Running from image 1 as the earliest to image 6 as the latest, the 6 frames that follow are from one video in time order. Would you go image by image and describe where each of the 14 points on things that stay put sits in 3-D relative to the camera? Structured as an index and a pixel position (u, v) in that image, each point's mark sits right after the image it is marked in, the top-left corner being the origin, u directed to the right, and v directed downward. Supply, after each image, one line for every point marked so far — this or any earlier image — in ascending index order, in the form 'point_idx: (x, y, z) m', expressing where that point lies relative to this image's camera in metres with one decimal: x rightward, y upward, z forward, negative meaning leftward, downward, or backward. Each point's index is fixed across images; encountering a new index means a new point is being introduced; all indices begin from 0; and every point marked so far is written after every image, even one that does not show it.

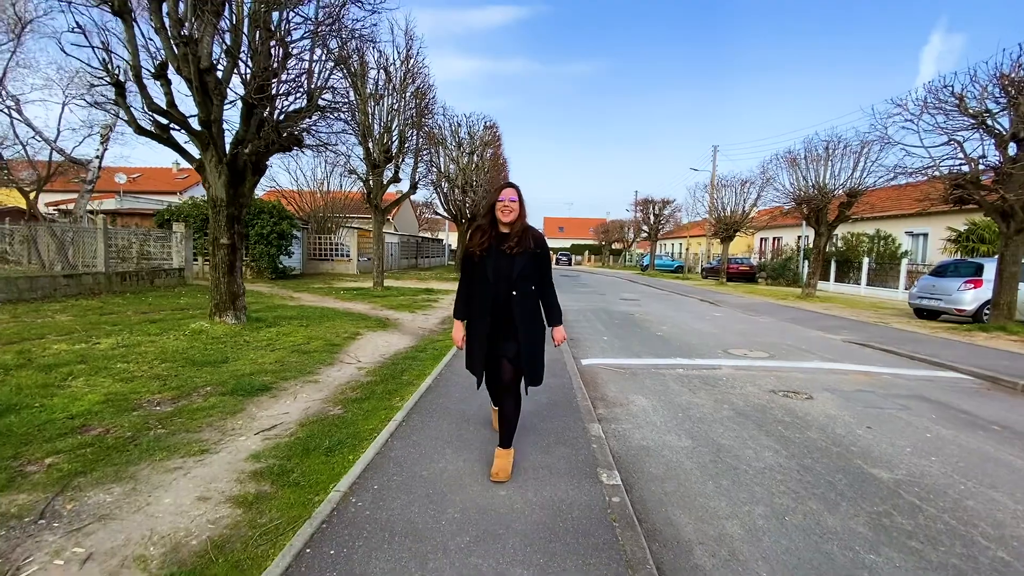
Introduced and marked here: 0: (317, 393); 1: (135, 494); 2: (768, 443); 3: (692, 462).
0: (-2.1, -1.2, +5.3) m
1: (-2.4, -1.3, +3.2) m
2: (+2.5, -1.5, +4.7) m
3: (+1.6, -1.5, +4.2) m
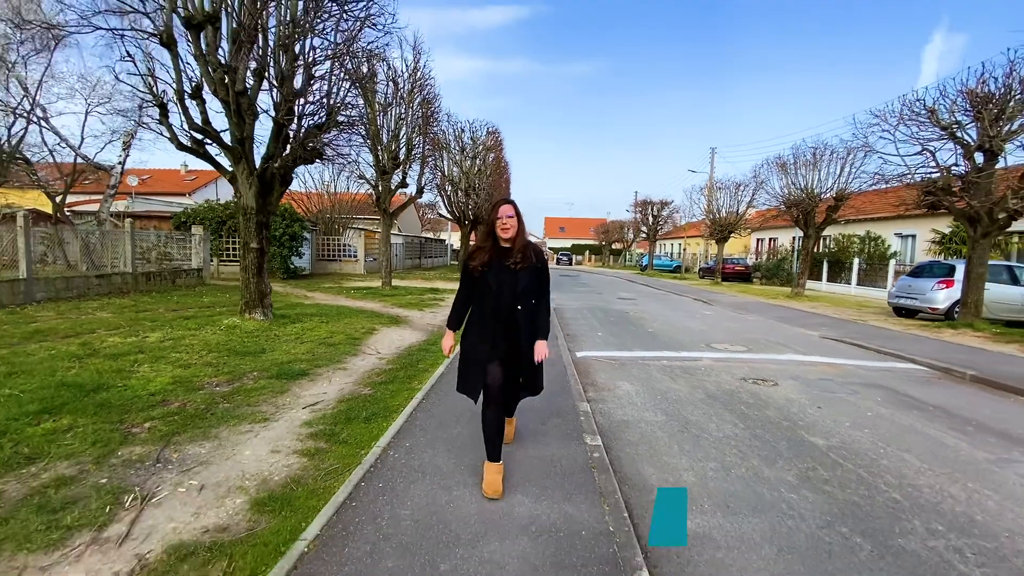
0: (-2.1, -1.2, +6.2) m
1: (-2.4, -1.3, +4.0) m
2: (+2.5, -1.5, +5.5) m
3: (+1.6, -1.5, +5.0) m
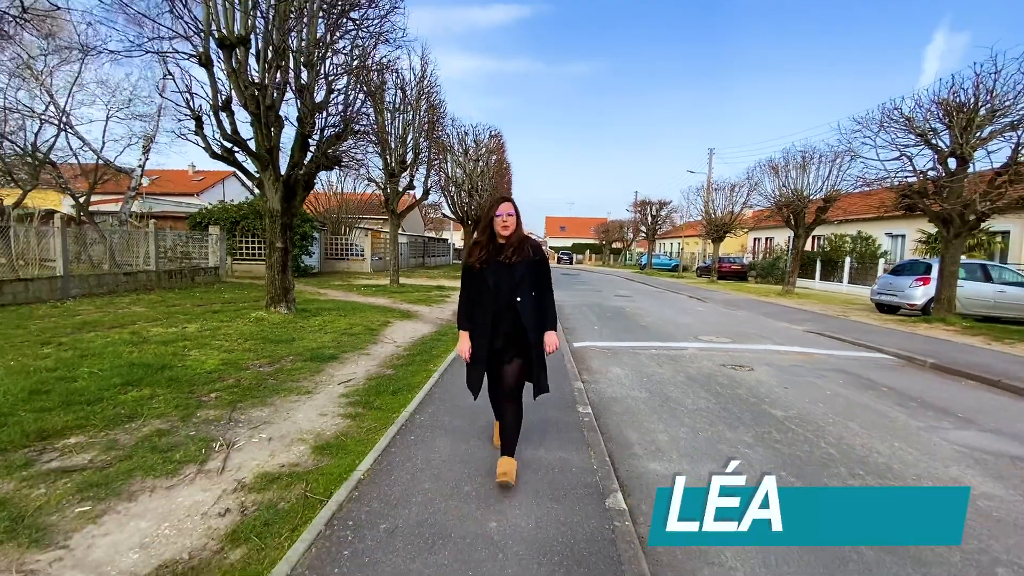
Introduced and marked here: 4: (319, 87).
0: (-2.1, -1.1, +7.1) m
1: (-2.4, -1.3, +4.9) m
2: (+2.6, -1.4, +6.4) m
3: (+1.6, -1.4, +5.9) m
4: (-4.3, +4.5, +10.8) m
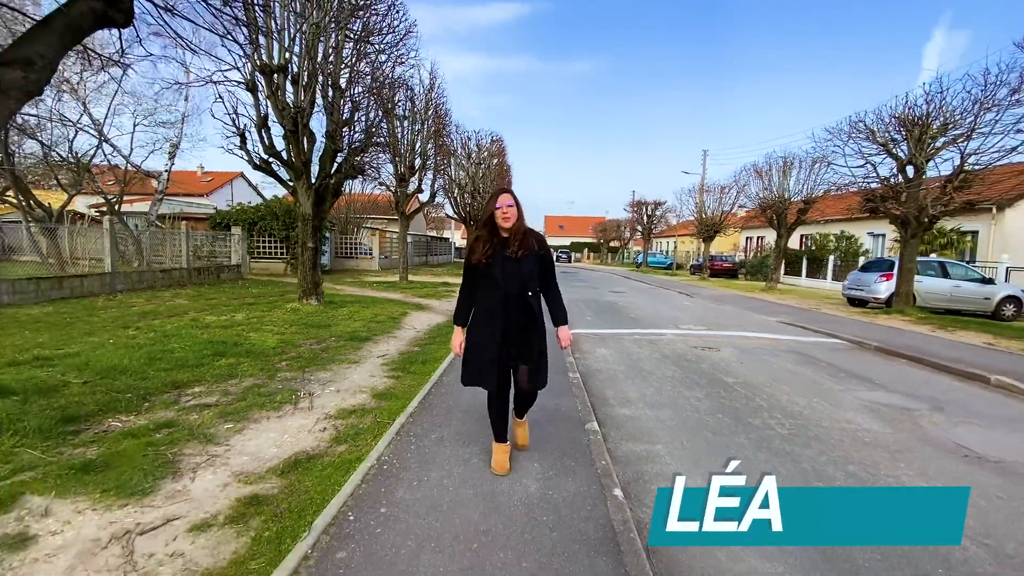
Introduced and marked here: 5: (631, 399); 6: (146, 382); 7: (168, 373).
0: (-2.0, -1.0, +8.5) m
1: (-2.3, -1.1, +6.4) m
2: (+2.7, -1.3, +7.9) m
3: (+1.7, -1.3, +7.4) m
4: (-4.3, +4.6, +12.2) m
5: (+1.5, -1.4, +6.2) m
6: (-4.1, -1.1, +5.5) m
7: (-4.1, -1.0, +5.8) m
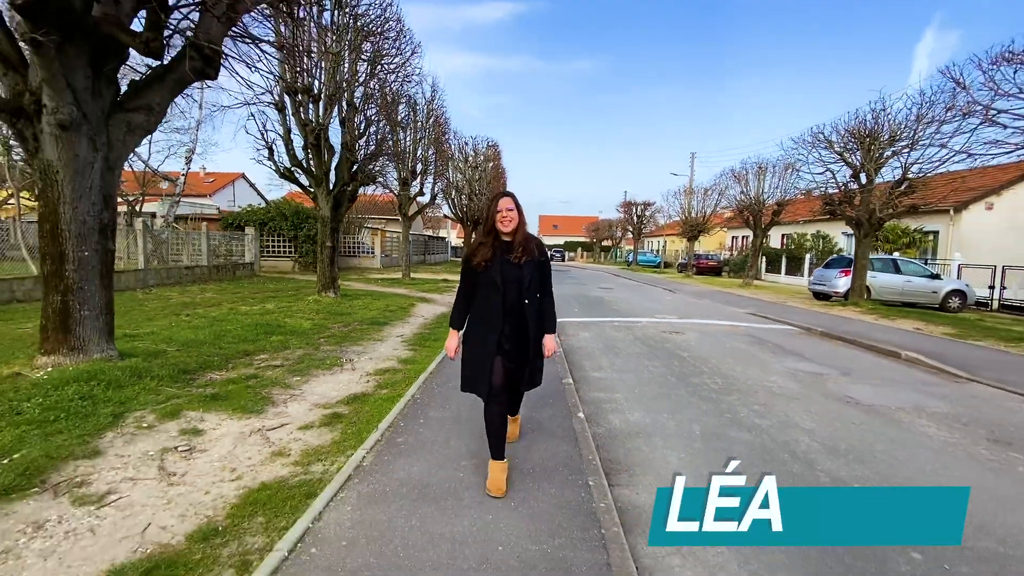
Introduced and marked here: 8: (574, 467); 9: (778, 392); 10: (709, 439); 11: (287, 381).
0: (-2.1, -0.8, +10.1) m
1: (-2.4, -1.0, +7.9) m
2: (+2.6, -1.1, +9.5) m
3: (+1.6, -1.2, +9.0) m
4: (-4.4, +4.8, +13.8) m
5: (+1.4, -1.3, +7.8) m
6: (-4.2, -0.9, +7.0) m
7: (-4.2, -0.9, +7.3) m
8: (+0.5, -1.5, +4.1) m
9: (+3.8, -1.5, +6.8) m
10: (+2.0, -1.6, +5.0) m
11: (-2.8, -1.2, +5.9) m
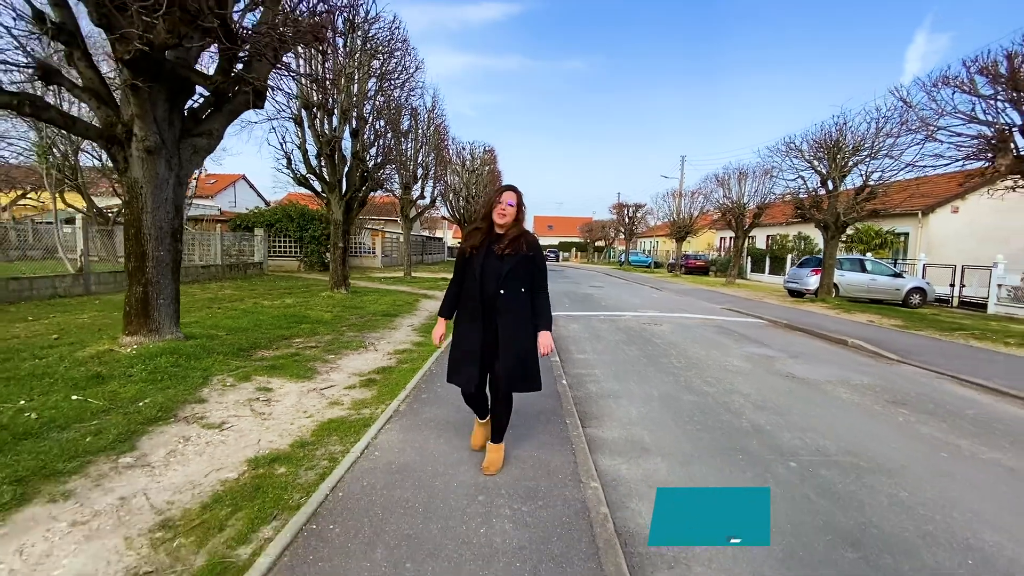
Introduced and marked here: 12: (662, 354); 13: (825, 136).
0: (-2.2, -0.7, +11.4) m
1: (-2.4, -0.9, +9.2) m
2: (+2.5, -1.1, +10.8) m
3: (+1.5, -1.1, +10.3) m
4: (-4.5, +4.9, +15.0) m
5: (+1.4, -1.2, +9.1) m
6: (-4.3, -0.8, +8.3) m
7: (-4.3, -0.8, +8.6) m
8: (+0.5, -1.4, +5.4) m
9: (+3.7, -1.4, +8.2) m
10: (+2.0, -1.5, +6.4) m
11: (-2.8, -1.1, +7.2) m
12: (+2.8, -1.2, +9.0) m
13: (+11.3, +5.5, +17.3) m
